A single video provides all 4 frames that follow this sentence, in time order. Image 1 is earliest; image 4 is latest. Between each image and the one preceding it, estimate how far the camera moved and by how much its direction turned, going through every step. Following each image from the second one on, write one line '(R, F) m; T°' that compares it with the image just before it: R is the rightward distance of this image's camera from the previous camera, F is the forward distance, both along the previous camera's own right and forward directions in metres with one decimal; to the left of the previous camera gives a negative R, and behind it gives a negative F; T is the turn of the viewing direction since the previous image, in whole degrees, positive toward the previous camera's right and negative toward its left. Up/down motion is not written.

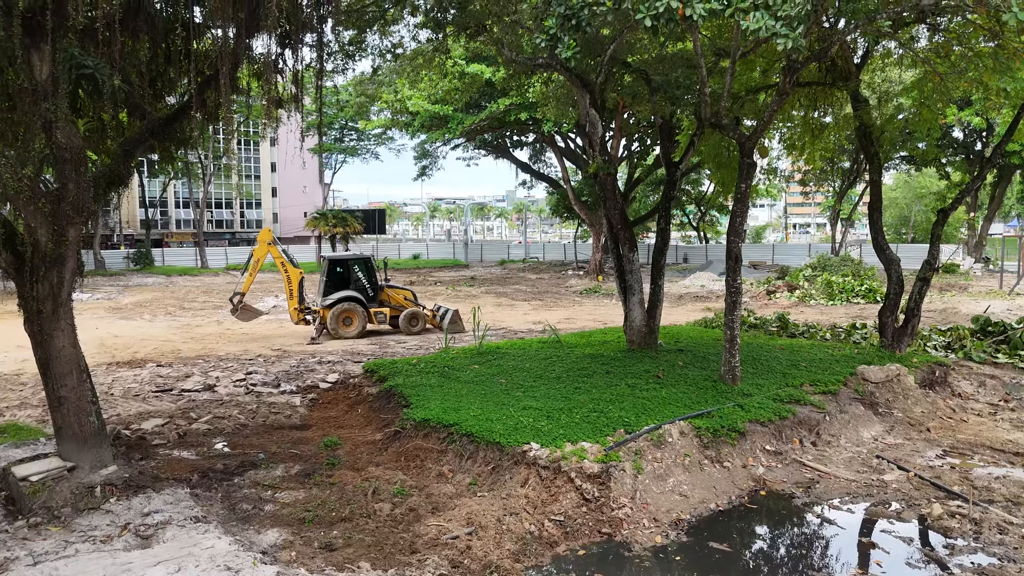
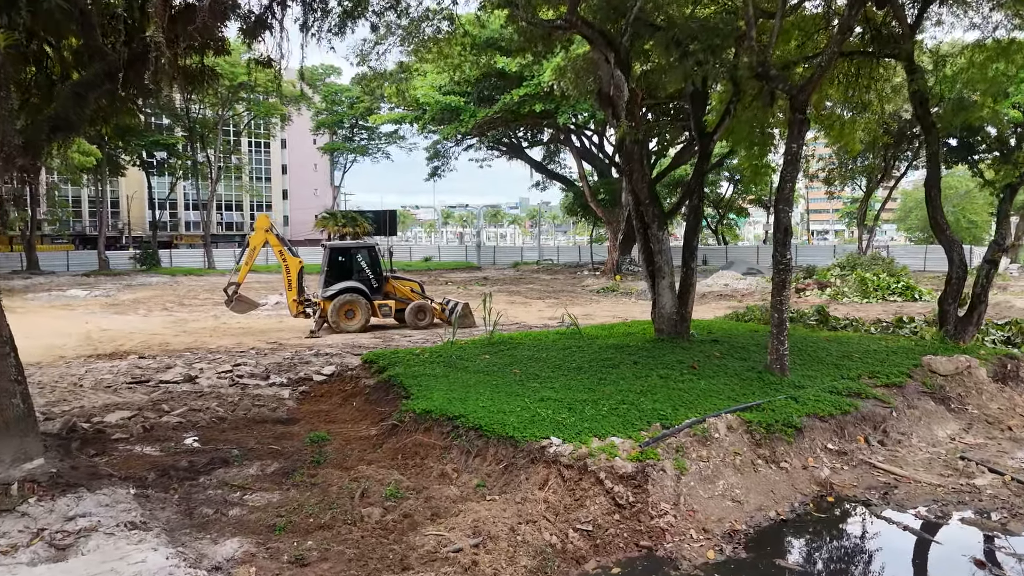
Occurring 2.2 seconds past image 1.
(0.0, +0.9) m; -1°
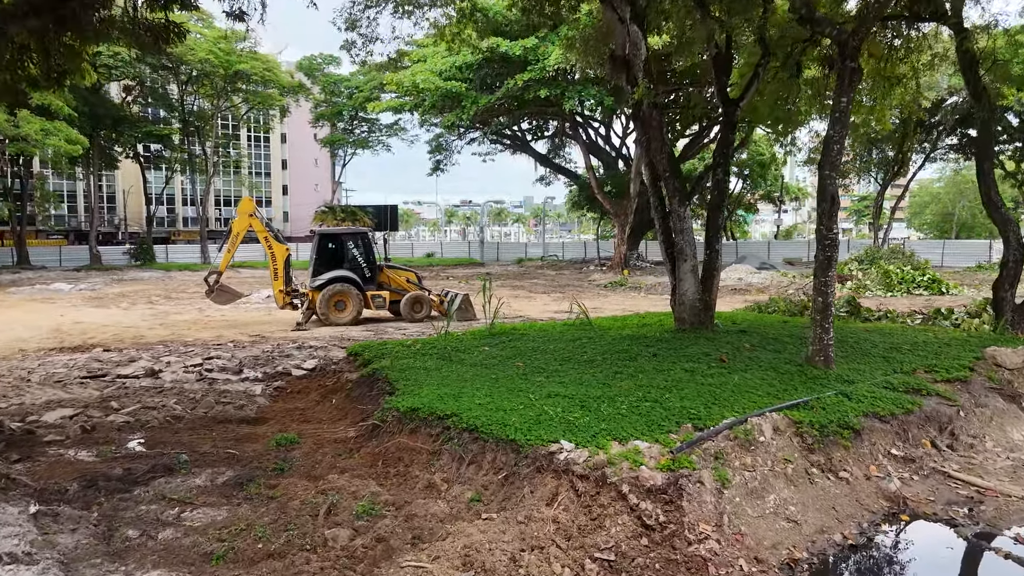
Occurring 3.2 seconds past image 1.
(0.0, +0.9) m; 0°
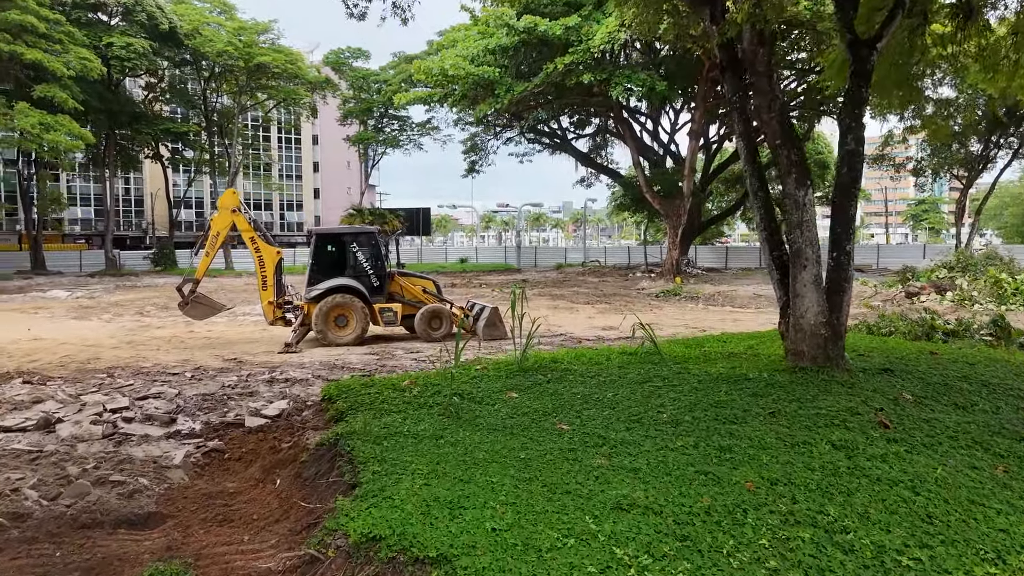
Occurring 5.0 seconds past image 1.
(0.0, +2.1) m; -3°
